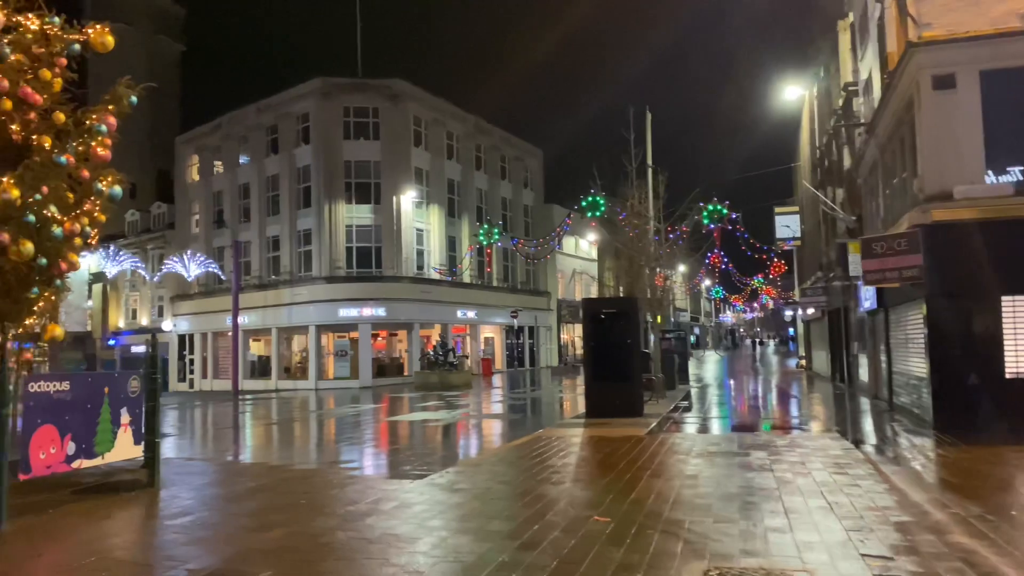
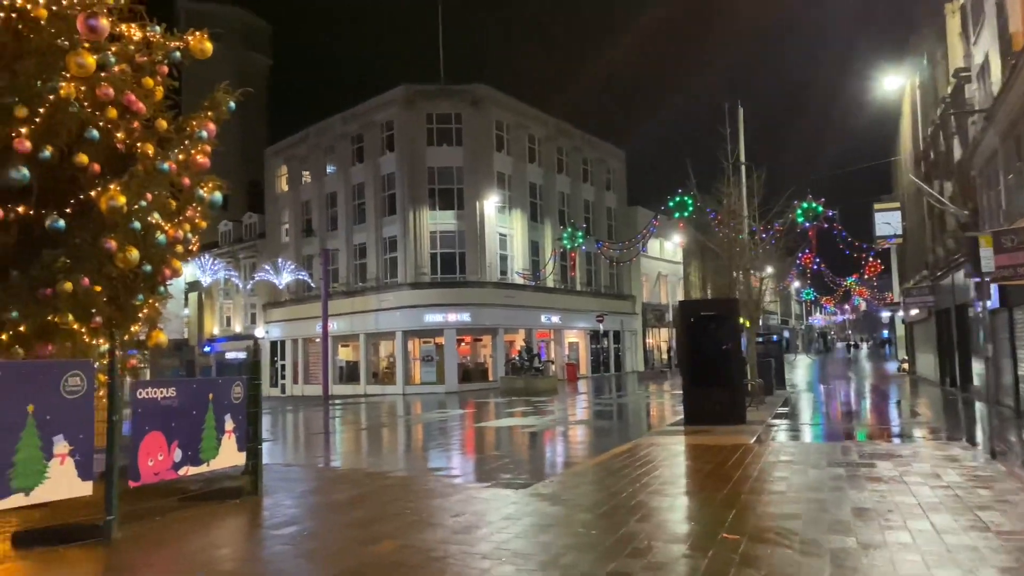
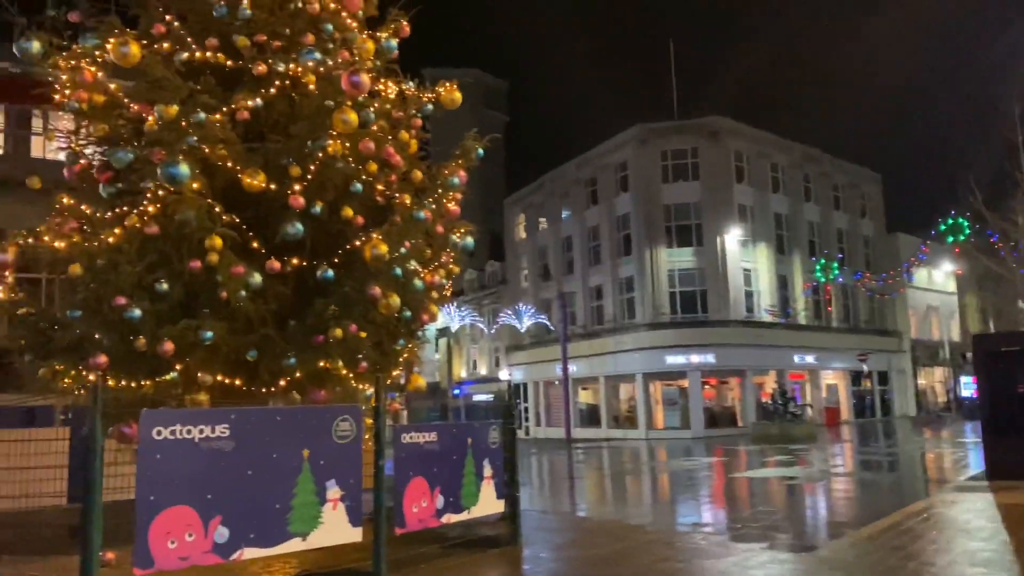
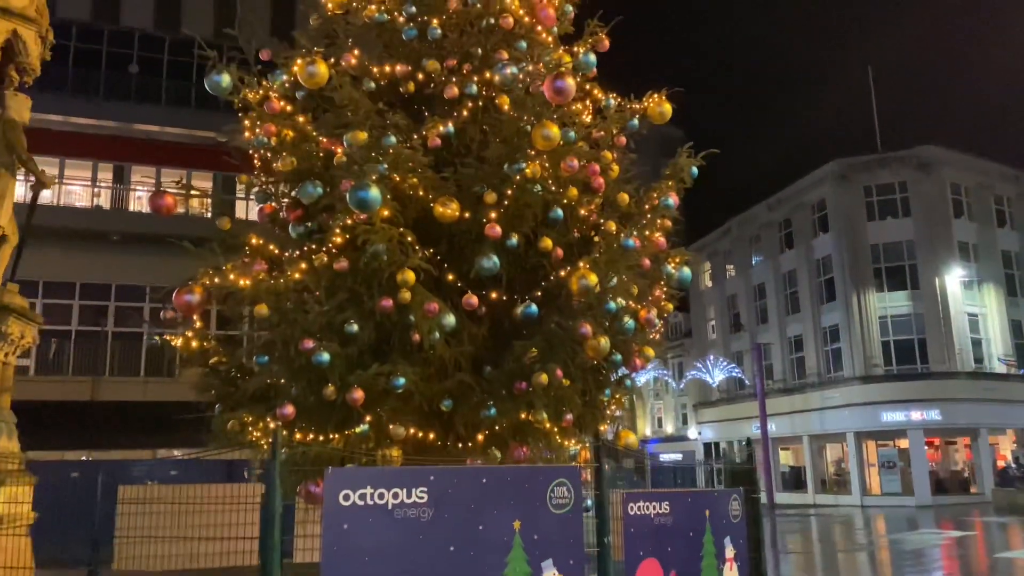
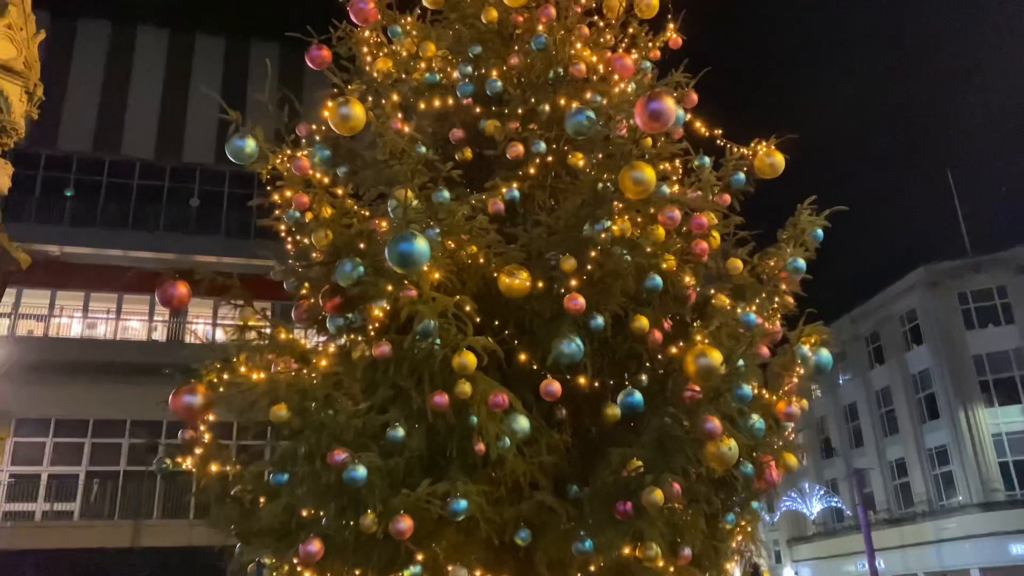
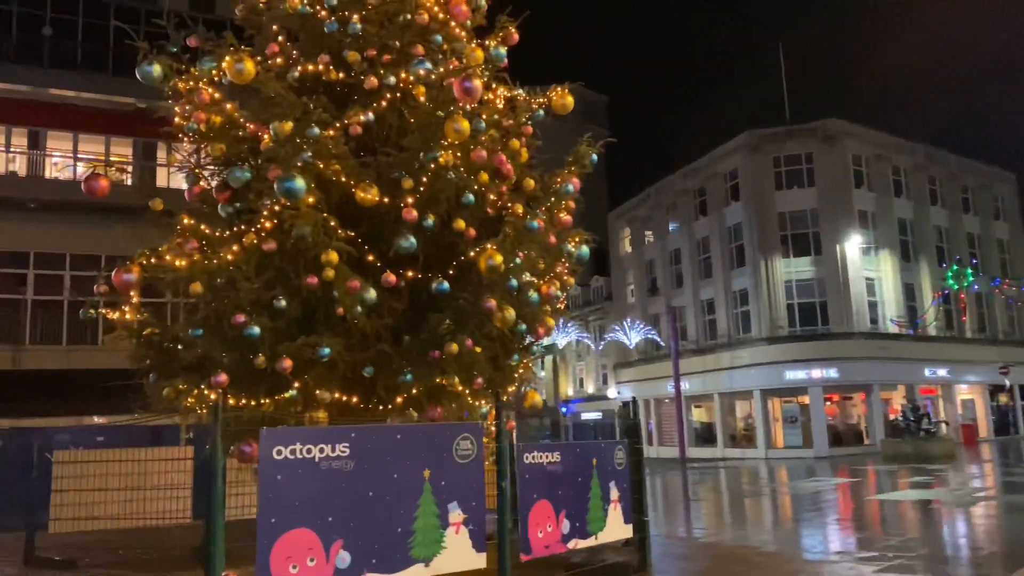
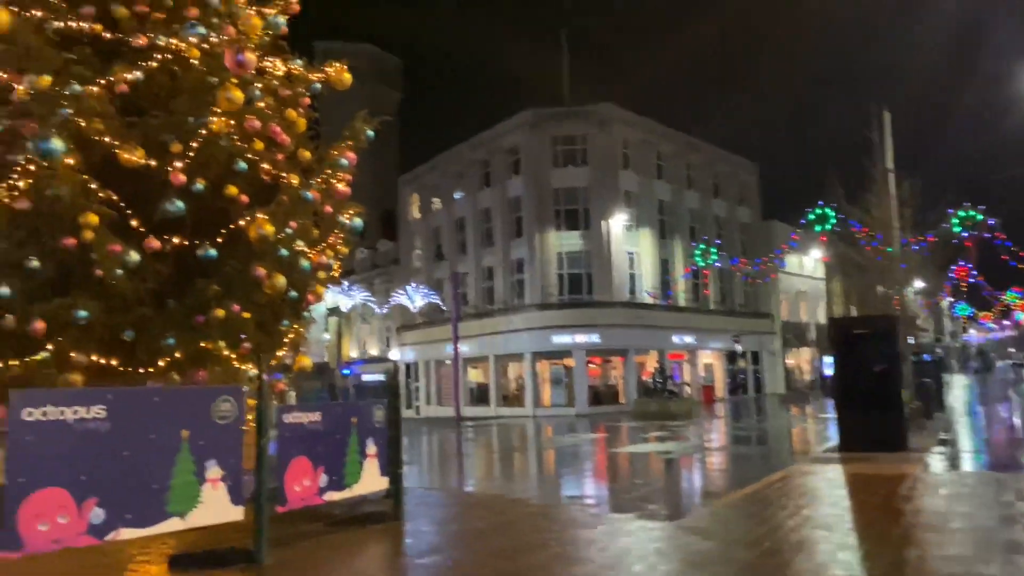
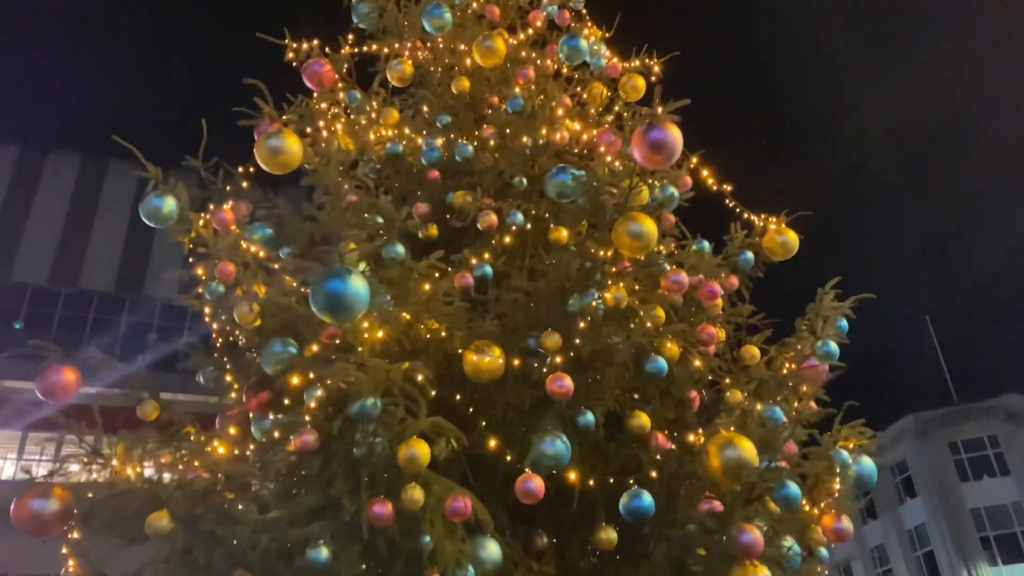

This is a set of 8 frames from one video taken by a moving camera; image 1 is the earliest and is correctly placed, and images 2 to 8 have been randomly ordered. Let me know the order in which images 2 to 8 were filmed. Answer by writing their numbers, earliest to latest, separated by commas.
2, 7, 3, 6, 4, 5, 8
